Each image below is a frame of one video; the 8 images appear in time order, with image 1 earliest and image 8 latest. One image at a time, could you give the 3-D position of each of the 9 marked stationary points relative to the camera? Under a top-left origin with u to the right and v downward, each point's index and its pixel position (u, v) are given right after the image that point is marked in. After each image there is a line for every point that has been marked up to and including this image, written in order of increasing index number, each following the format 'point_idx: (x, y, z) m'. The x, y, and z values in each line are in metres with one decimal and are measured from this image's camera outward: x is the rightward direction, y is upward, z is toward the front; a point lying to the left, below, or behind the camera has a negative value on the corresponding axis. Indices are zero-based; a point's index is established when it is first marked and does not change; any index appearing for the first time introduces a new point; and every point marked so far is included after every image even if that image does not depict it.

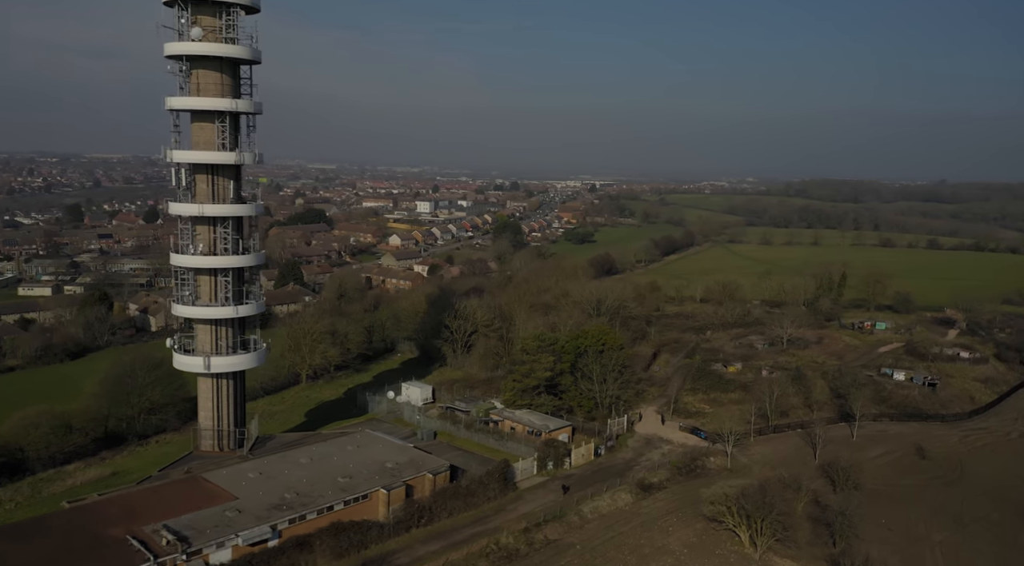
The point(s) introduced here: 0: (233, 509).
0: (-6.2, -5.0, +19.3) m
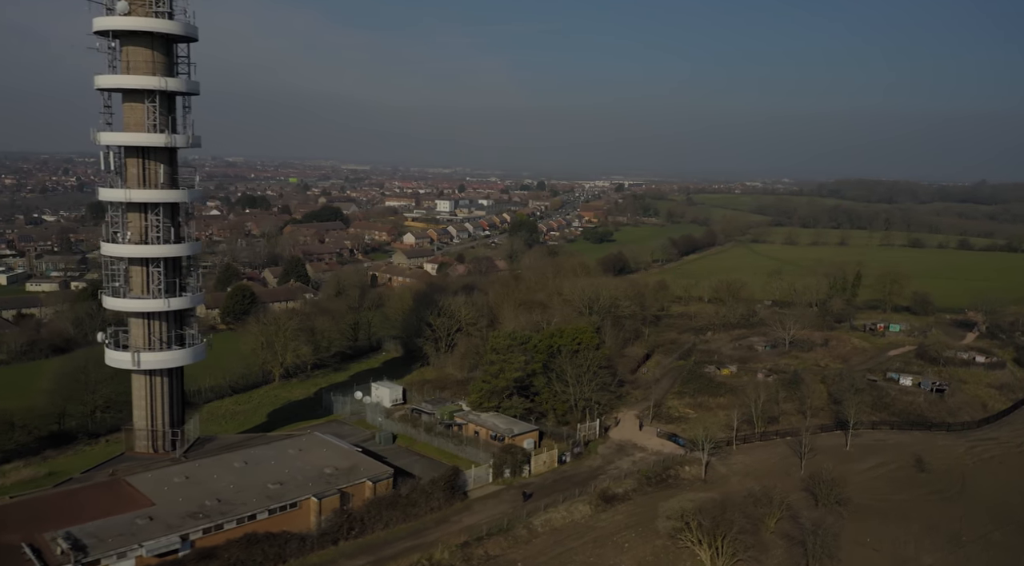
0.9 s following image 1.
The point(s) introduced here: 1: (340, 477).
0: (-7.6, -4.8, +17.9) m
1: (-4.0, -4.5, +20.0) m
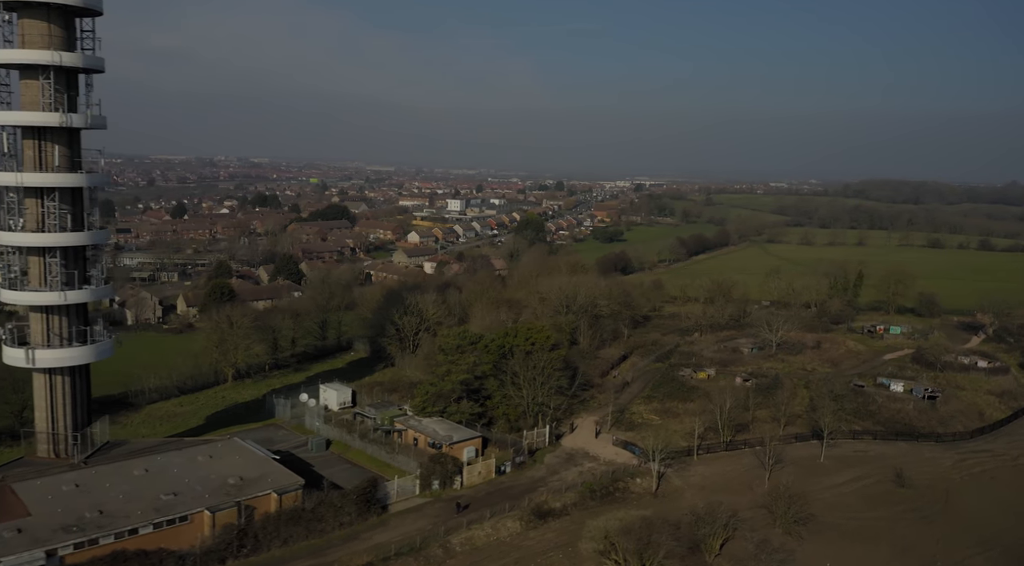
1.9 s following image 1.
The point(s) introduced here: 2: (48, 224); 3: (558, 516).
0: (-9.3, -4.6, +16.2) m
1: (-5.7, -4.3, +18.2) m
2: (-10.4, +1.3, +19.5) m
3: (+1.0, -5.1, +19.2) m
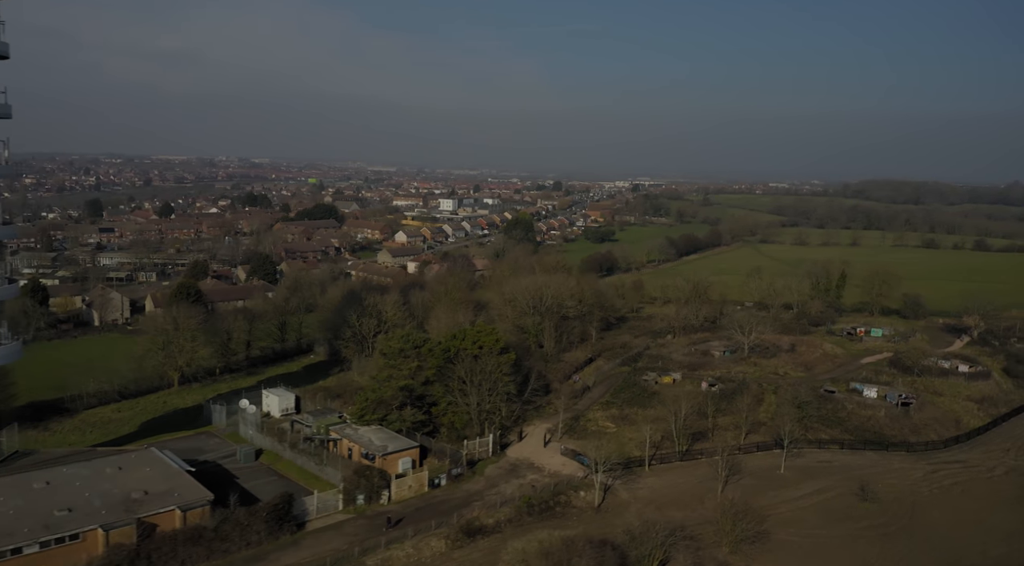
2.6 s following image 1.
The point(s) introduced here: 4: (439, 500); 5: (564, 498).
0: (-10.8, -4.6, +14.9) m
1: (-7.2, -4.3, +16.9) m
2: (-11.9, +1.3, +18.2) m
3: (-0.5, -5.1, +17.8) m
4: (-1.6, -4.8, +19.2) m
5: (+1.2, -4.9, +19.6) m
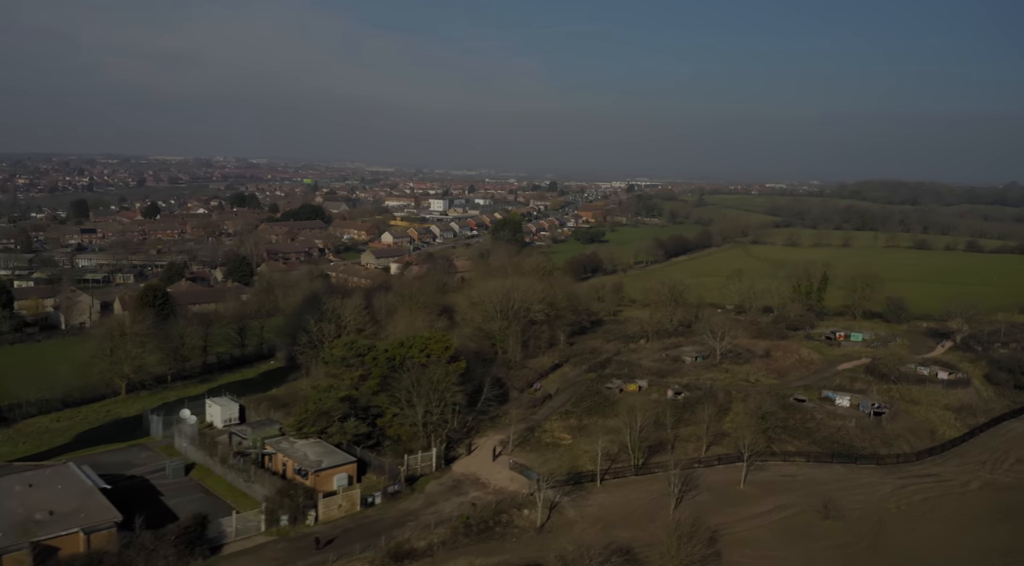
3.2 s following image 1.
0: (-12.2, -4.7, +13.8) m
1: (-8.5, -4.4, +15.7) m
2: (-13.2, +1.2, +17.0) m
3: (-1.8, -5.3, +16.7) m
4: (-2.9, -4.9, +18.0) m
5: (-0.1, -5.0, +18.5) m
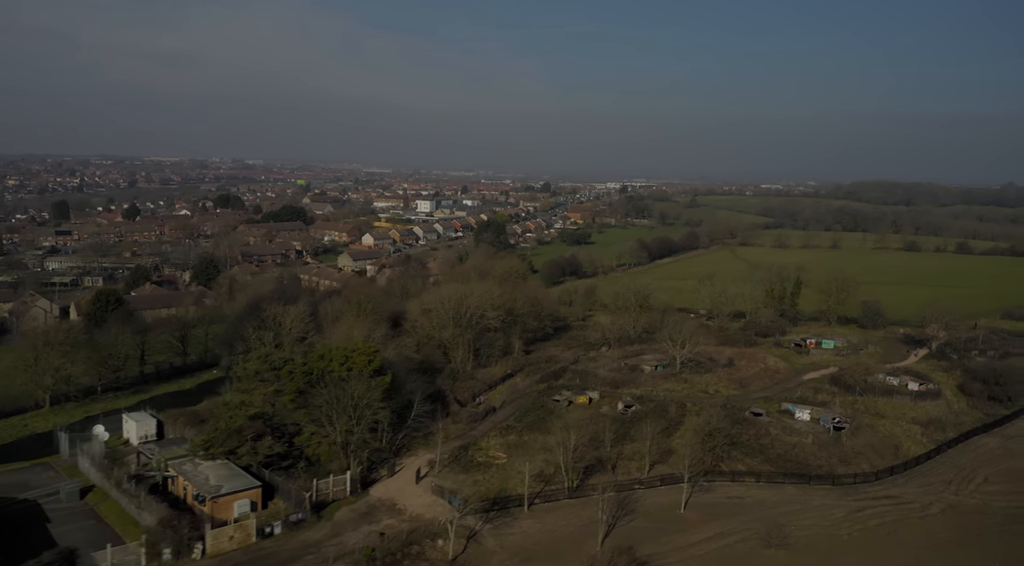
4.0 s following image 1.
0: (-13.9, -4.9, +12.3) m
1: (-10.2, -4.6, +14.2) m
2: (-14.9, +1.0, +15.5) m
3: (-3.5, -5.4, +15.1) m
4: (-4.7, -5.1, +16.5) m
5: (-1.9, -5.2, +16.9) m
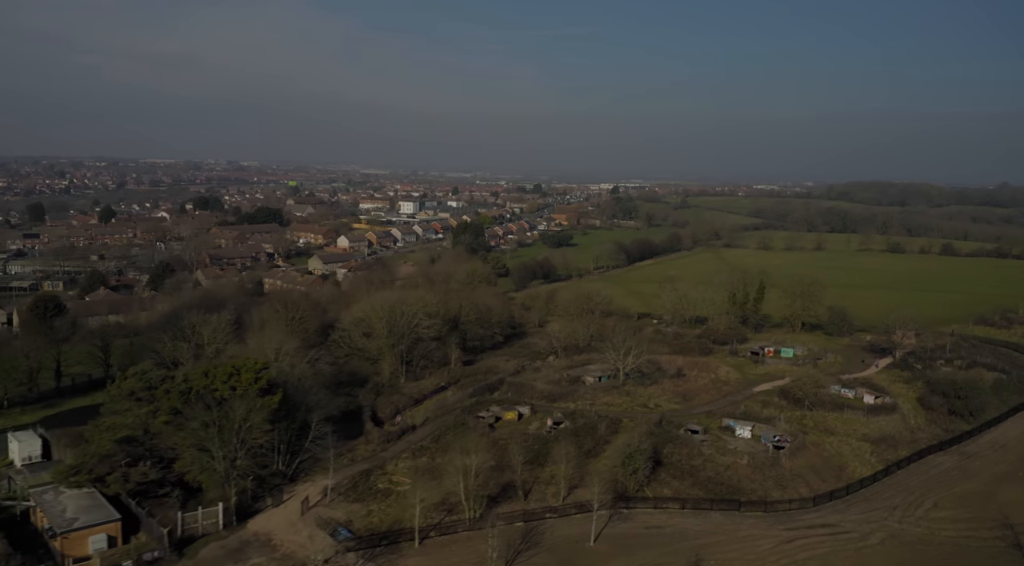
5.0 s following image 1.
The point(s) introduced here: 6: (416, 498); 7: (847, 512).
0: (-16.0, -5.1, +10.5) m
1: (-12.4, -4.8, +12.5) m
2: (-17.1, +0.8, +13.8) m
3: (-5.7, -5.6, +13.4) m
4: (-6.8, -5.3, +14.7) m
5: (-4.0, -5.4, +15.2) m
6: (-2.1, -4.6, +18.9) m
7: (+7.6, -5.2, +19.7) m
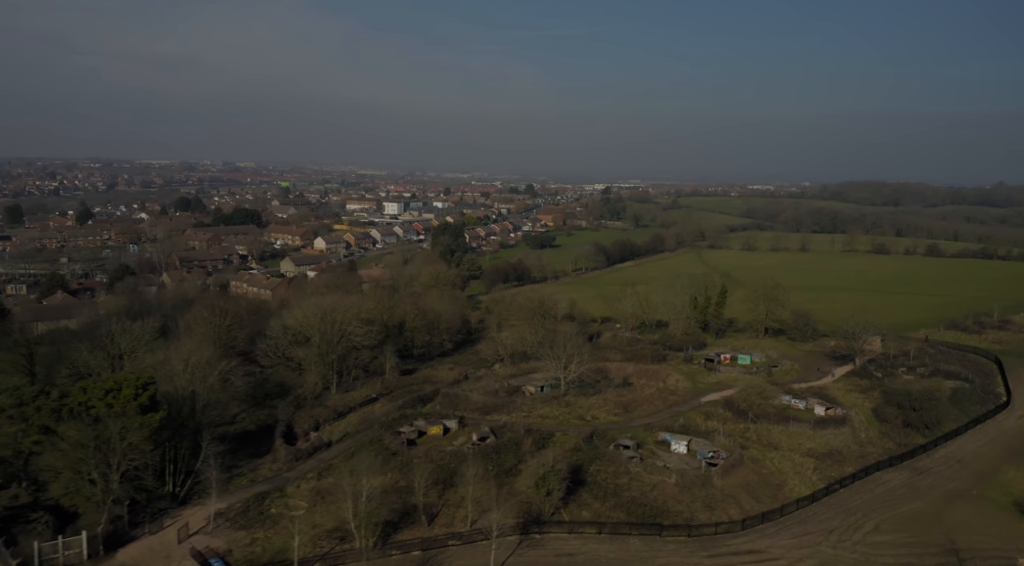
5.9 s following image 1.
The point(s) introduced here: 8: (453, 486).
0: (-18.0, -5.3, +9.2) m
1: (-14.4, -5.0, +11.1) m
2: (-19.1, +0.6, +12.4) m
3: (-7.7, -5.8, +12.0) m
4: (-8.8, -5.5, +13.4) m
5: (-6.0, -5.5, +13.8) m
6: (-4.0, -4.8, +17.5) m
7: (+5.6, -5.3, +18.3) m
8: (-1.2, -4.3, +19.1) m
